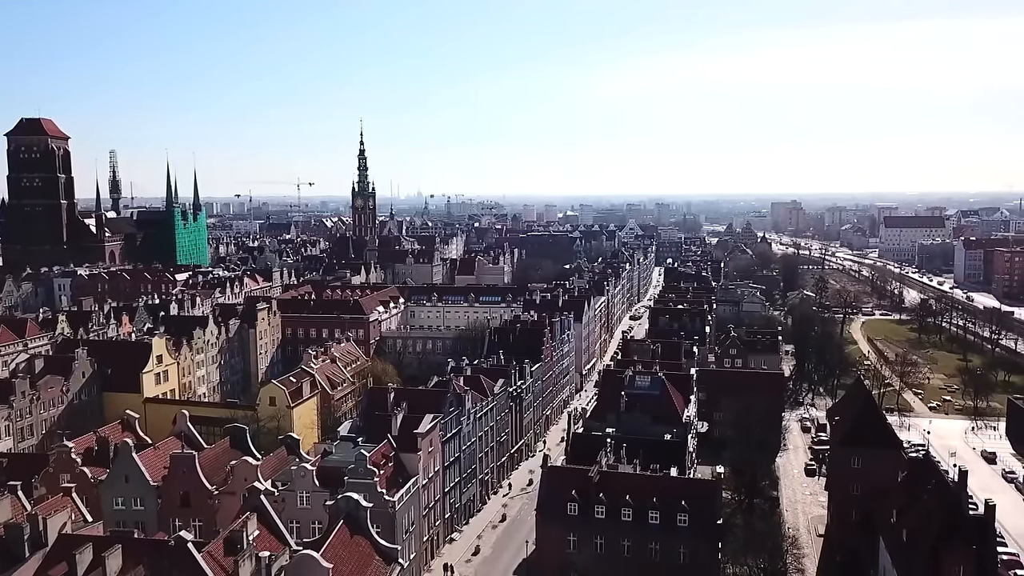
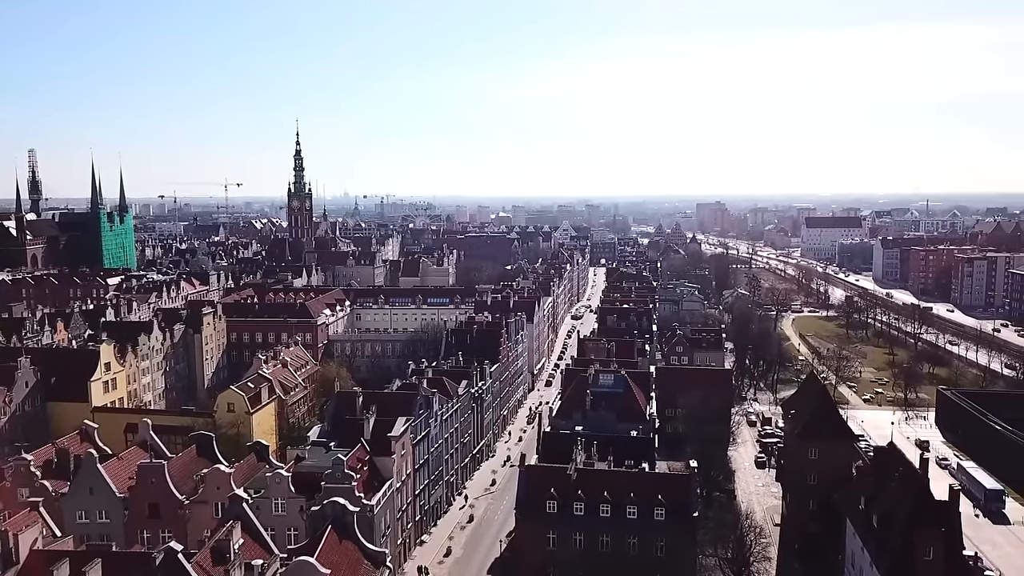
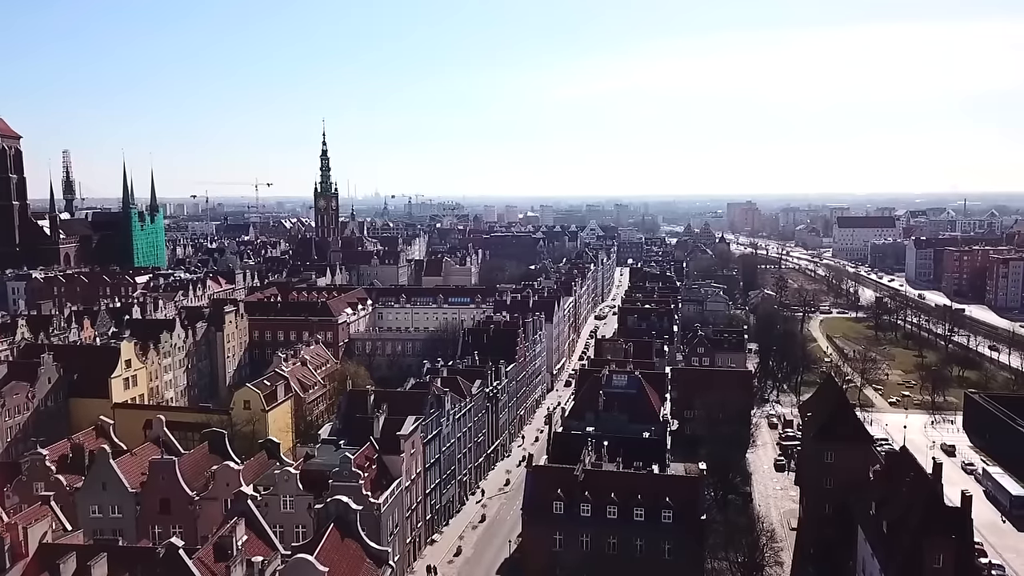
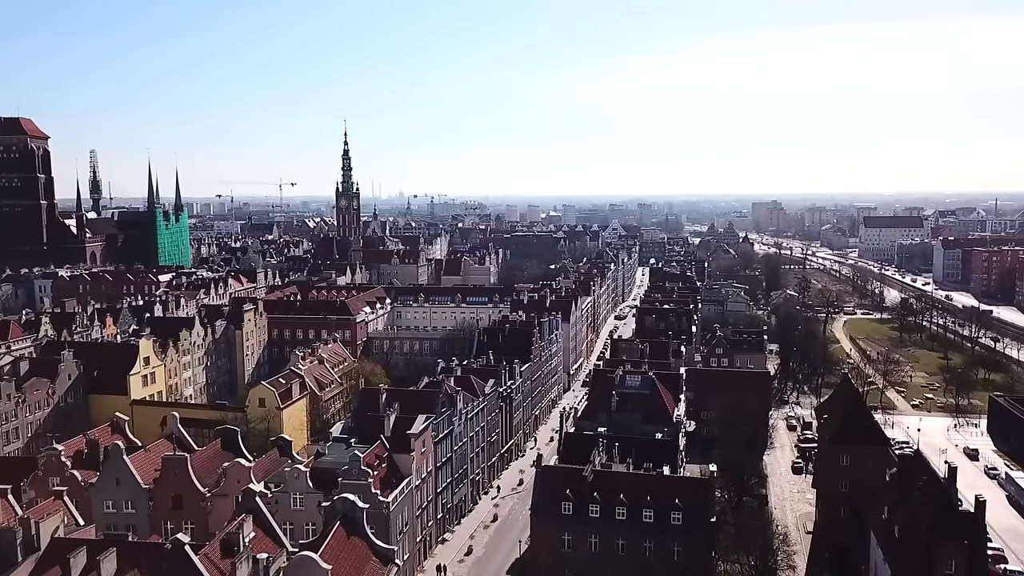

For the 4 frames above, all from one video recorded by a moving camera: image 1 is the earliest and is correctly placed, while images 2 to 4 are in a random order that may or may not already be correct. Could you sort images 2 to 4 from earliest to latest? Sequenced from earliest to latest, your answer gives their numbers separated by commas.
4, 3, 2
